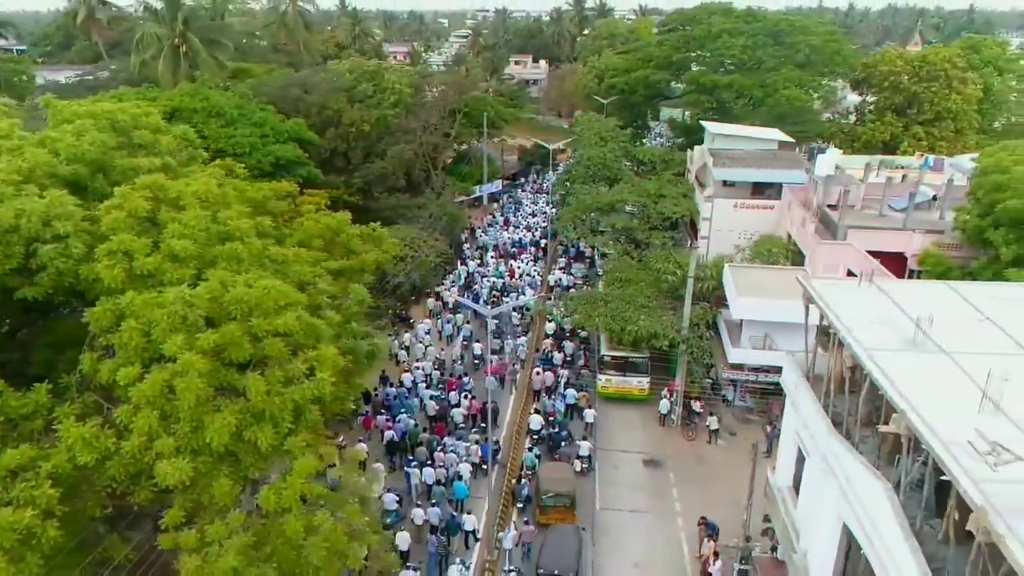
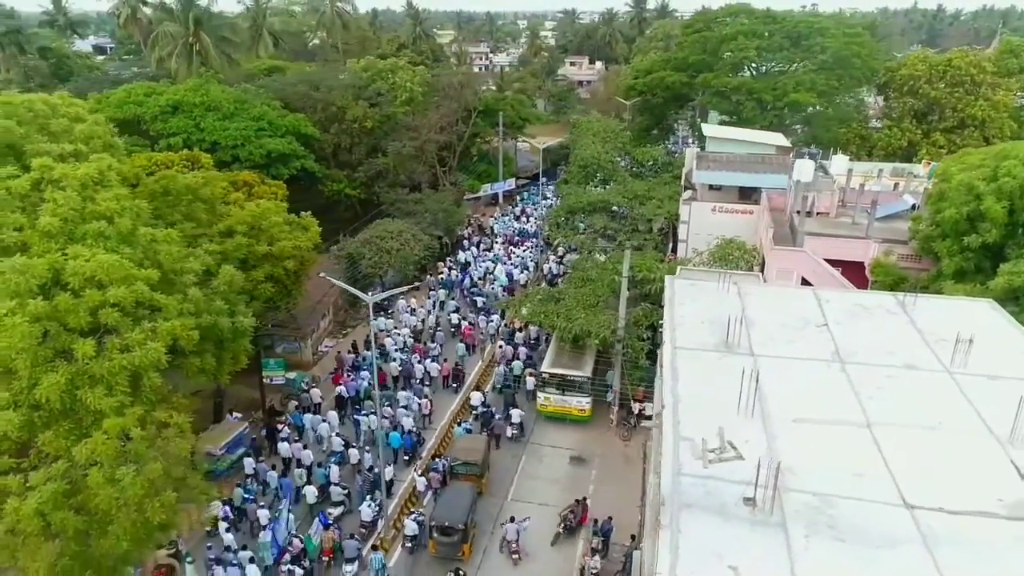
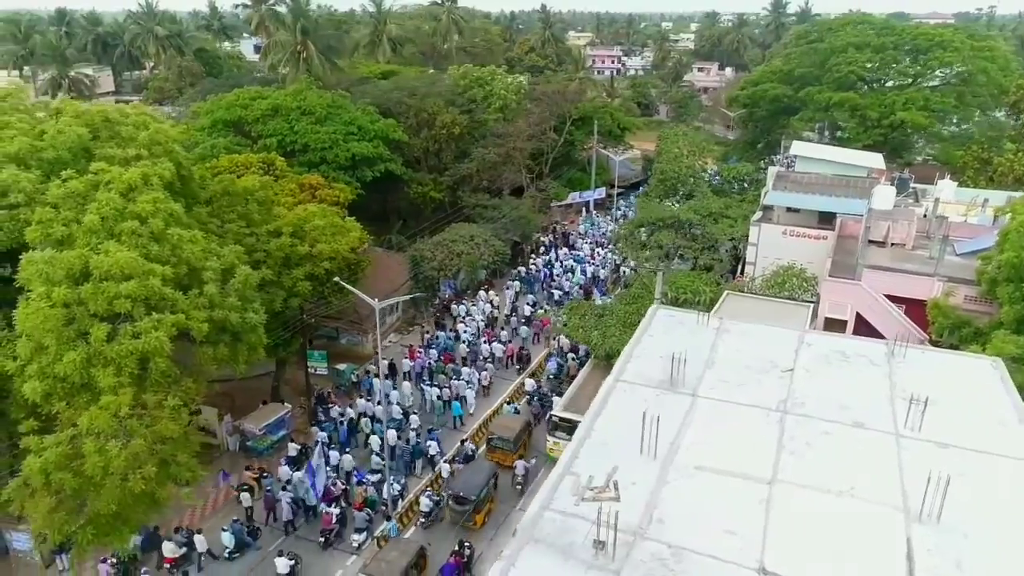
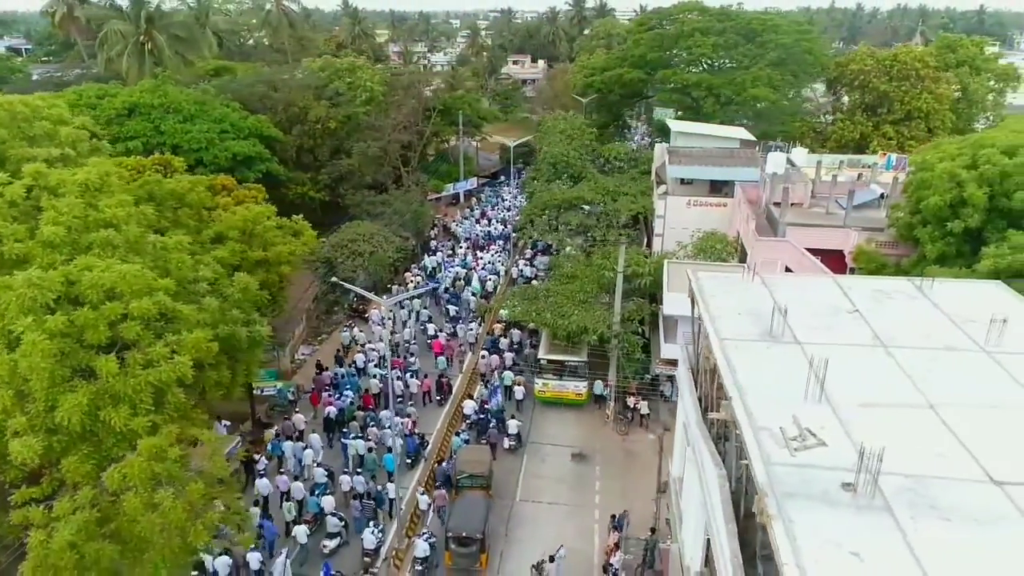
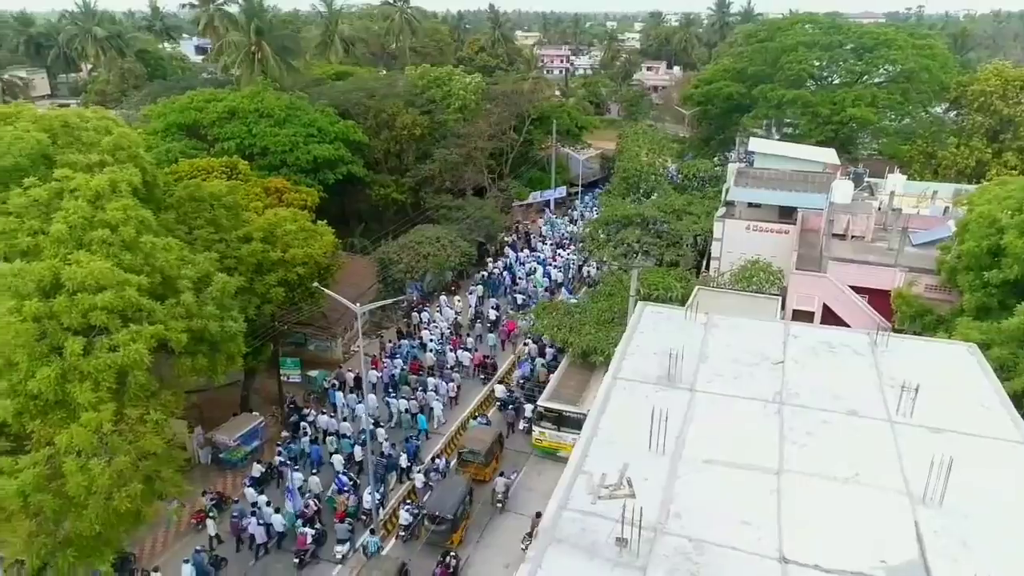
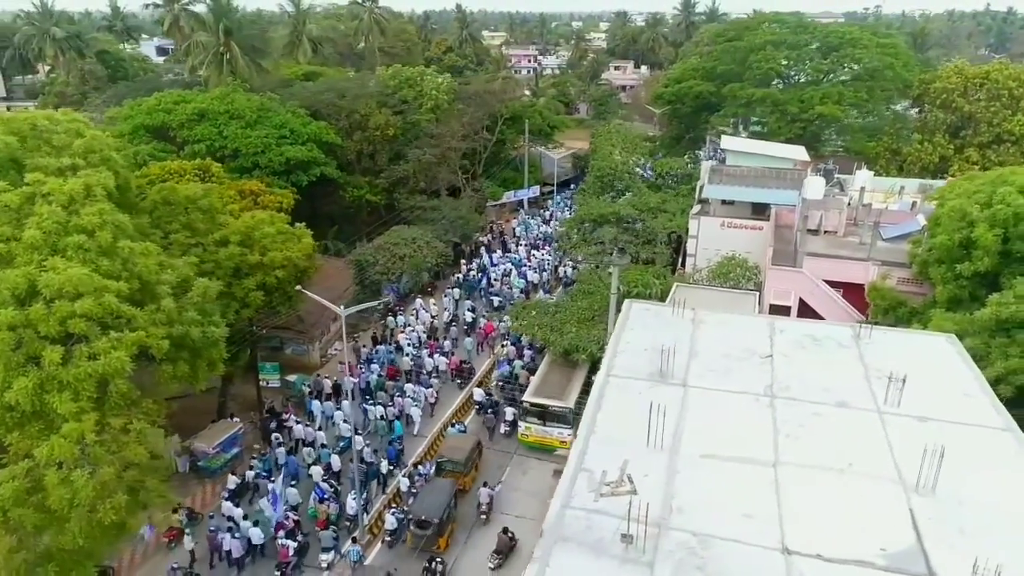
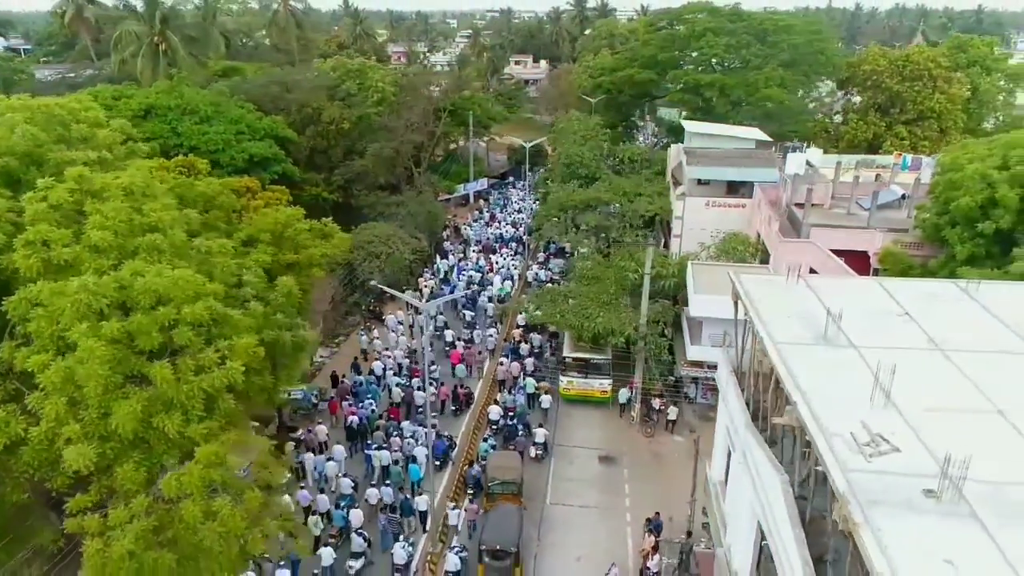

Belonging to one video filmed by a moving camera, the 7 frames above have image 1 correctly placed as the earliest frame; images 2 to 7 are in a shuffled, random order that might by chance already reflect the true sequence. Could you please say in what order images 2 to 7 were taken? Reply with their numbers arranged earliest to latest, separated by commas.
7, 4, 2, 6, 5, 3
